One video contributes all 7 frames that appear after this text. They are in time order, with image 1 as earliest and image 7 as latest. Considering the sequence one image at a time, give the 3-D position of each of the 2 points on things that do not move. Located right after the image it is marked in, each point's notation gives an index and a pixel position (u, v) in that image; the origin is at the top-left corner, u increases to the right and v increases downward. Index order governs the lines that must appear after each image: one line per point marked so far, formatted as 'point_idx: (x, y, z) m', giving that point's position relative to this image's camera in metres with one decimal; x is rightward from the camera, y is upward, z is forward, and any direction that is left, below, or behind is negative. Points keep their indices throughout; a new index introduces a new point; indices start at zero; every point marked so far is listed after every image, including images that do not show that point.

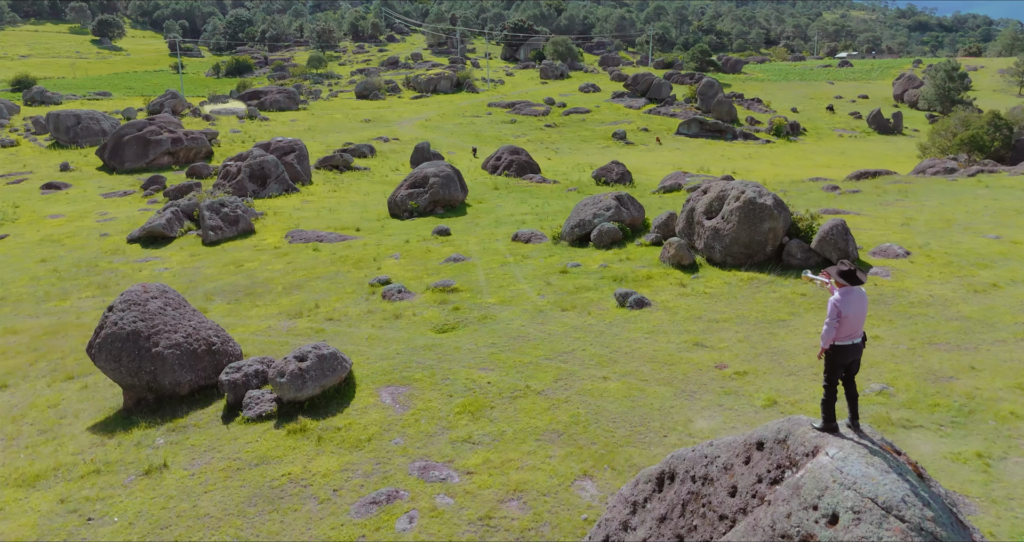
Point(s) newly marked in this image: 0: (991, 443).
0: (+7.8, -2.8, +11.8) m
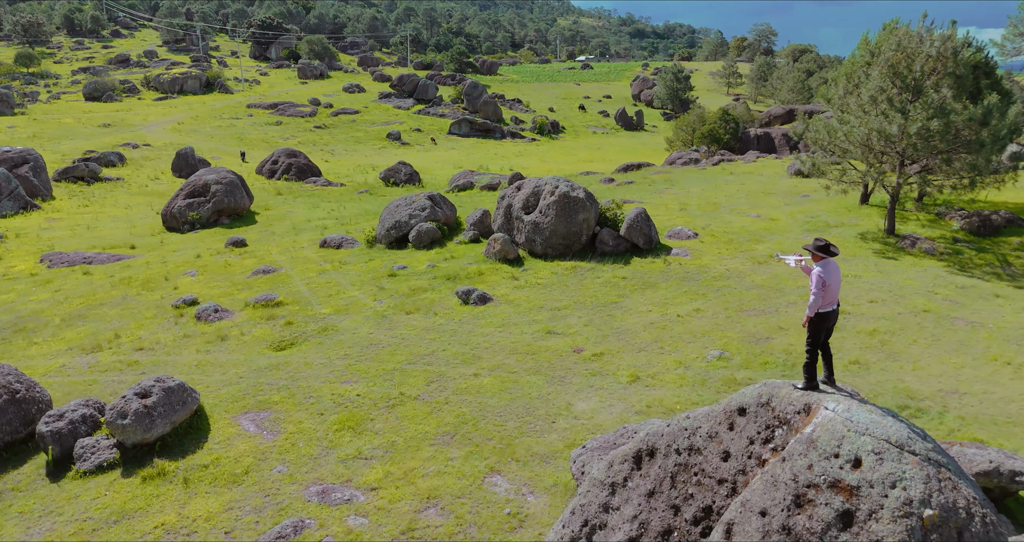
0: (+5.9, -2.2, +13.9) m
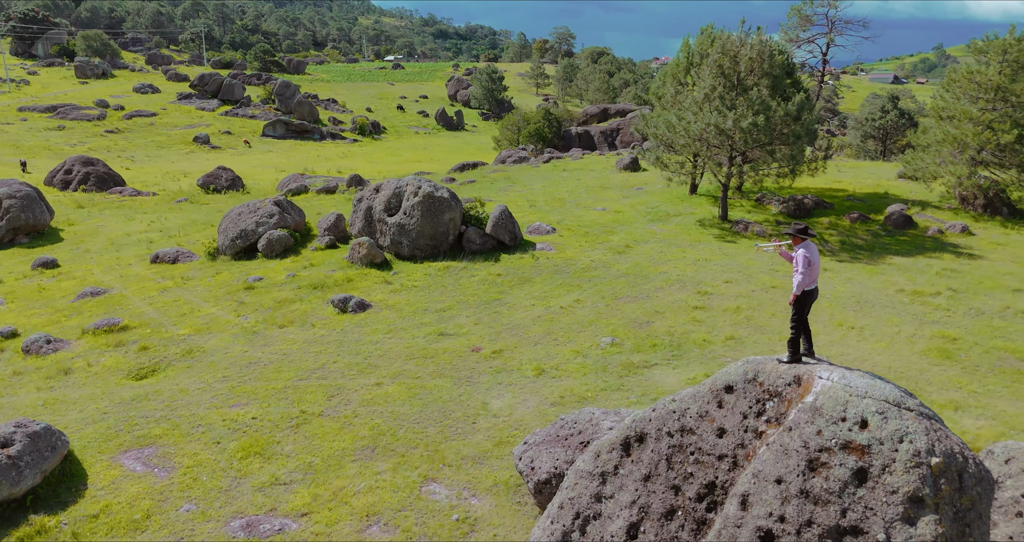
0: (+4.0, -1.9, +15.0) m
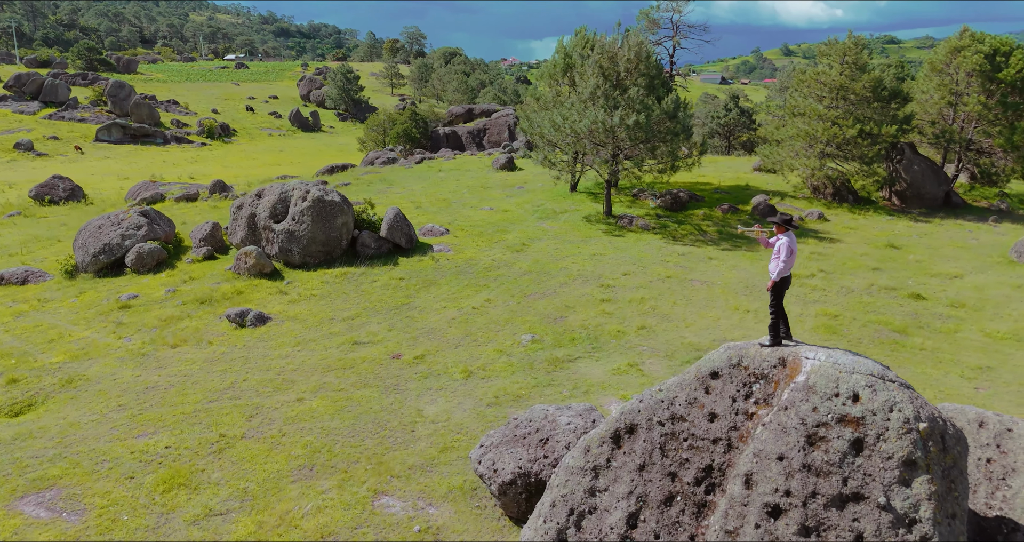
0: (+2.5, -1.8, +15.5) m
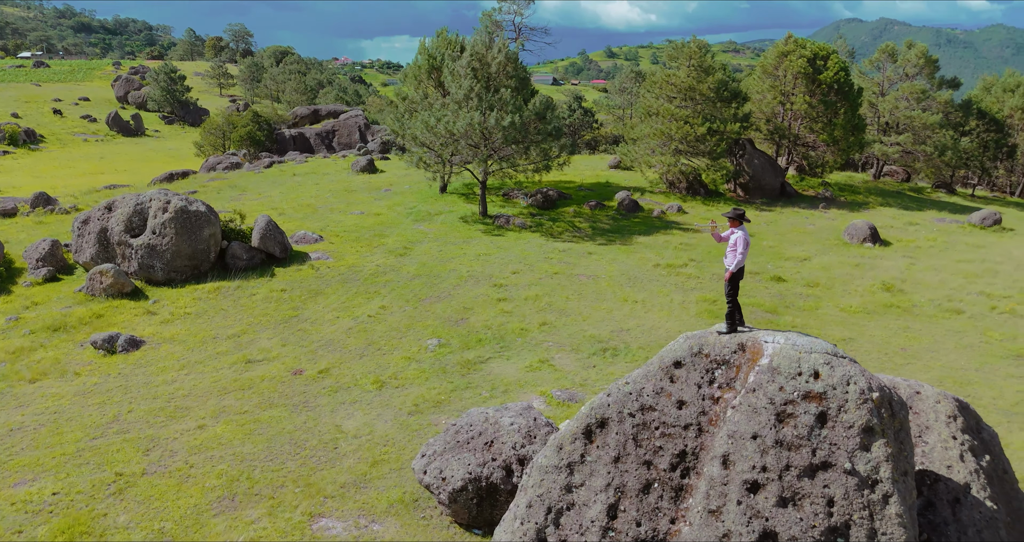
0: (+0.5, -1.8, +15.8) m
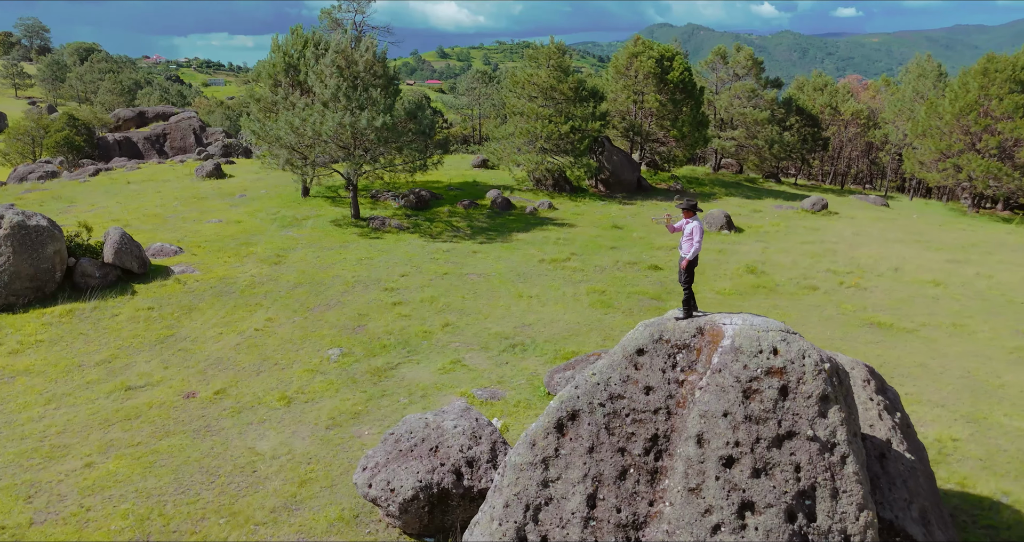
0: (-1.5, -1.8, +15.7) m
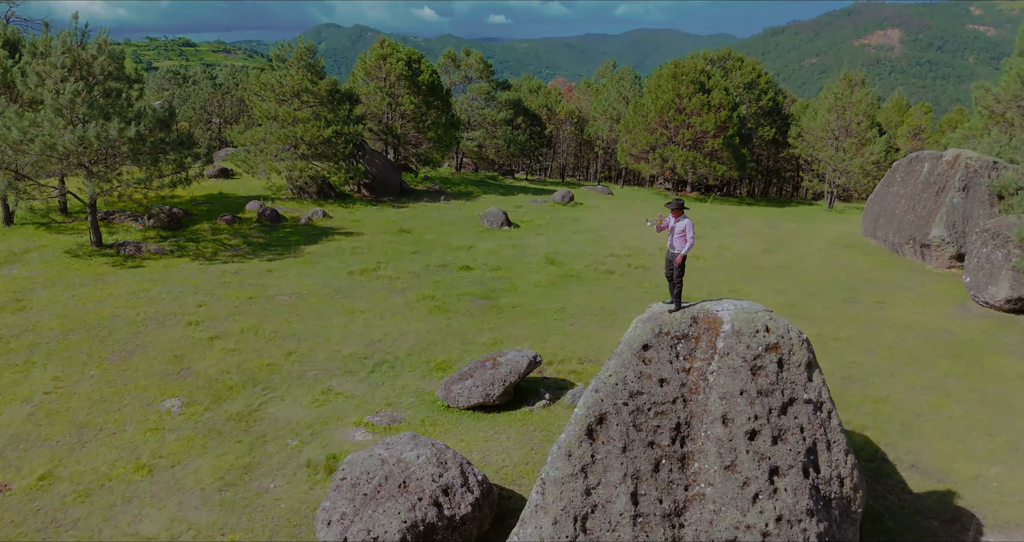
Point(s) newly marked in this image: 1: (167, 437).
0: (-4.0, -2.2, +14.3) m
1: (-5.9, -2.9, +12.5) m
